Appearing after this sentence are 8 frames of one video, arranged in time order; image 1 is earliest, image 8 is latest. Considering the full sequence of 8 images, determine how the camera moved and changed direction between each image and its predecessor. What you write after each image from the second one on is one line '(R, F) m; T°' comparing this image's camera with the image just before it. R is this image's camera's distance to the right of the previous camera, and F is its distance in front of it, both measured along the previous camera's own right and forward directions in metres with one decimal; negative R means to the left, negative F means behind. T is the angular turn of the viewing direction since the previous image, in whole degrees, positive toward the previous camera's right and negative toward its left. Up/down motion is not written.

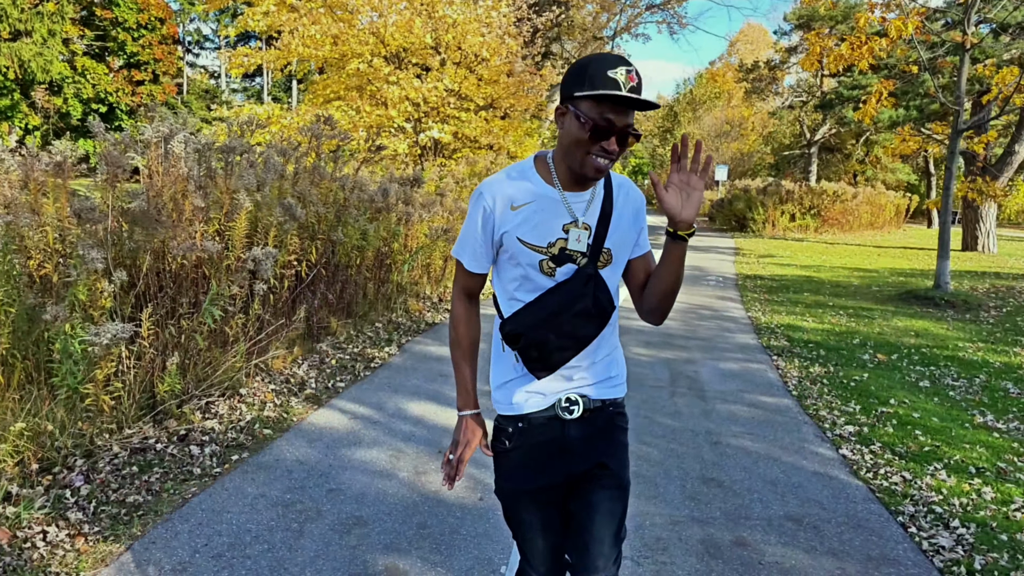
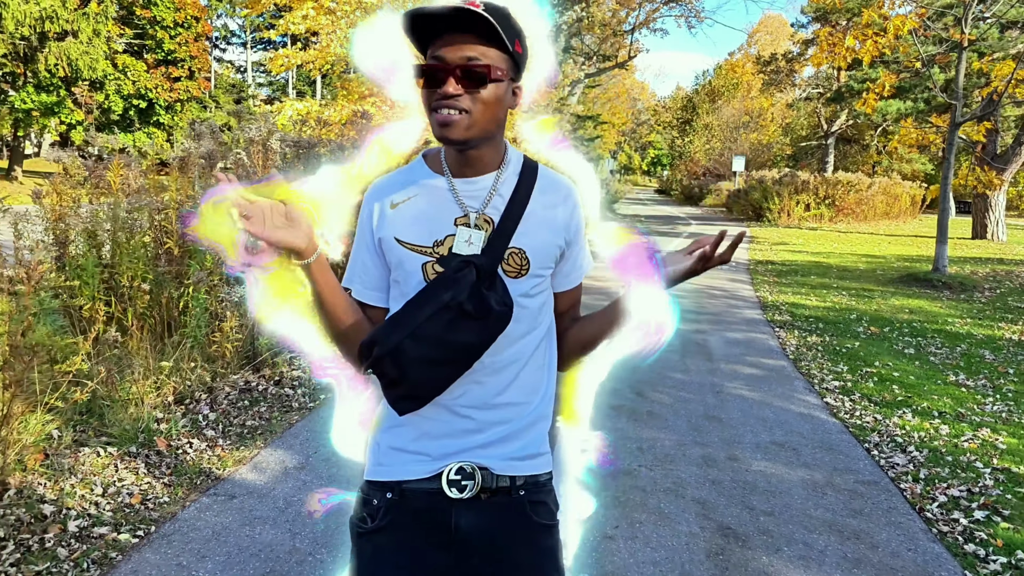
(-0.1, -0.8) m; -2°
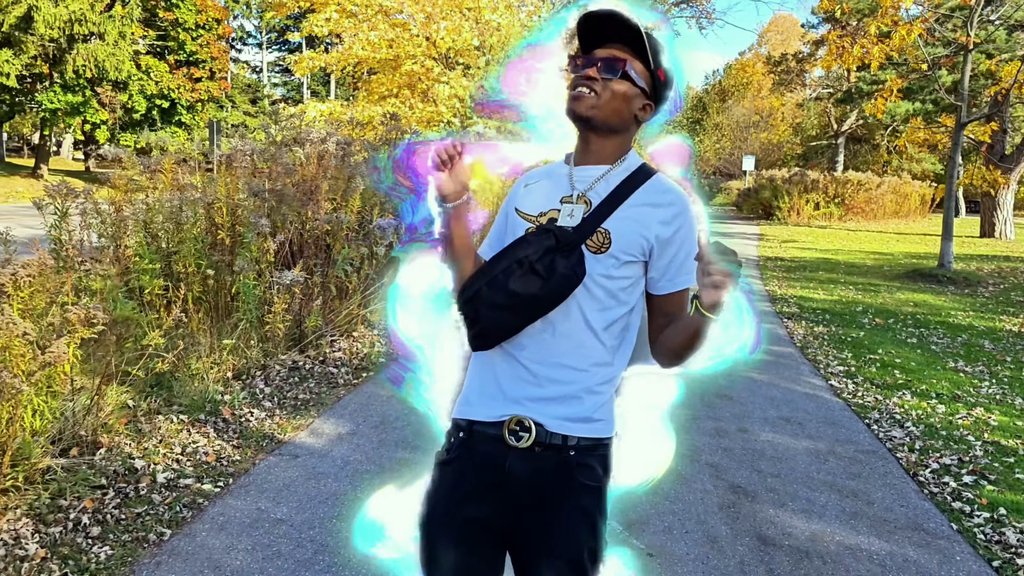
(-0.2, -0.4) m; -1°
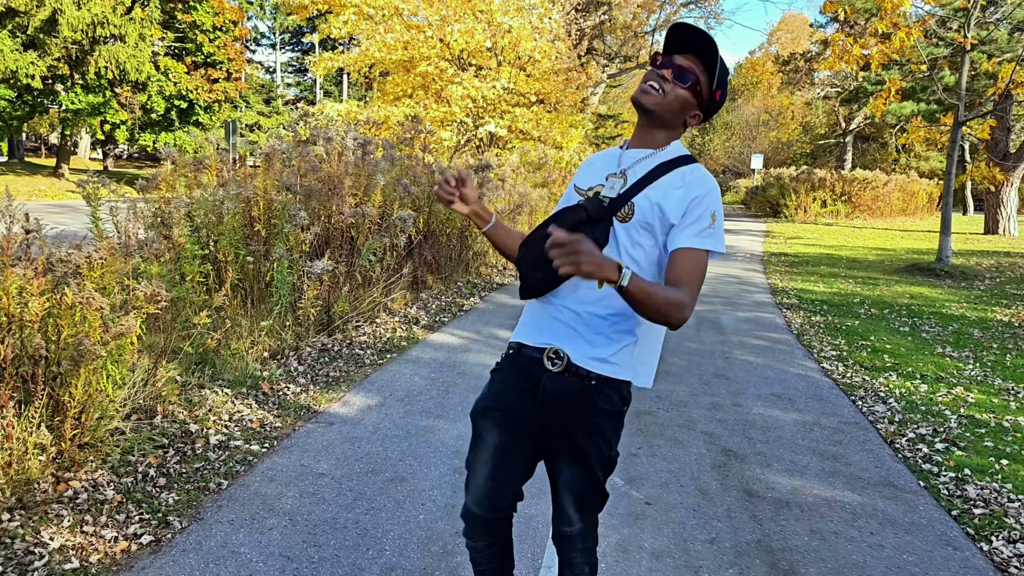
(0.0, -0.4) m; -1°
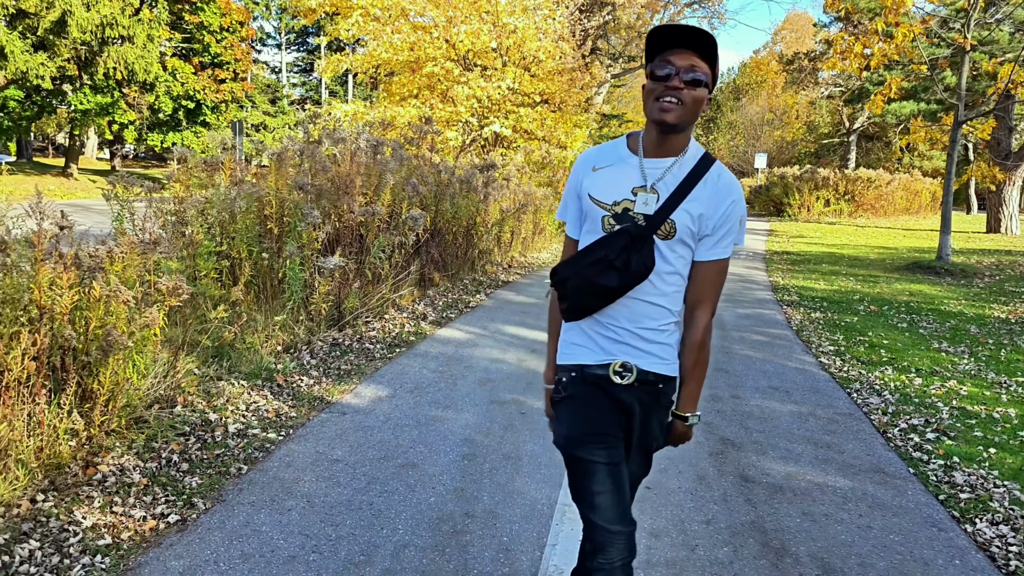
(0.0, -0.2) m; 0°
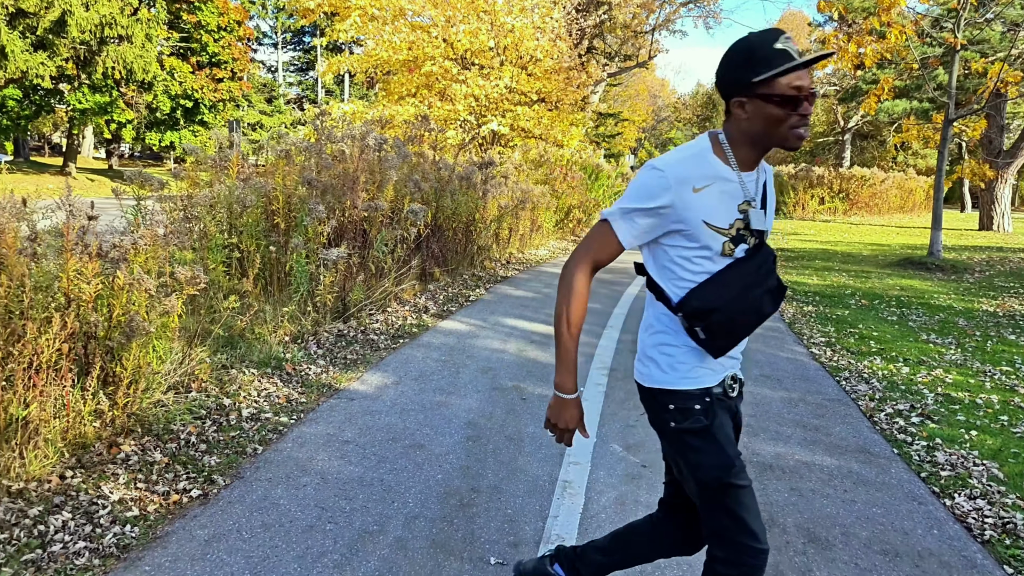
(0.0, -0.2) m; 0°
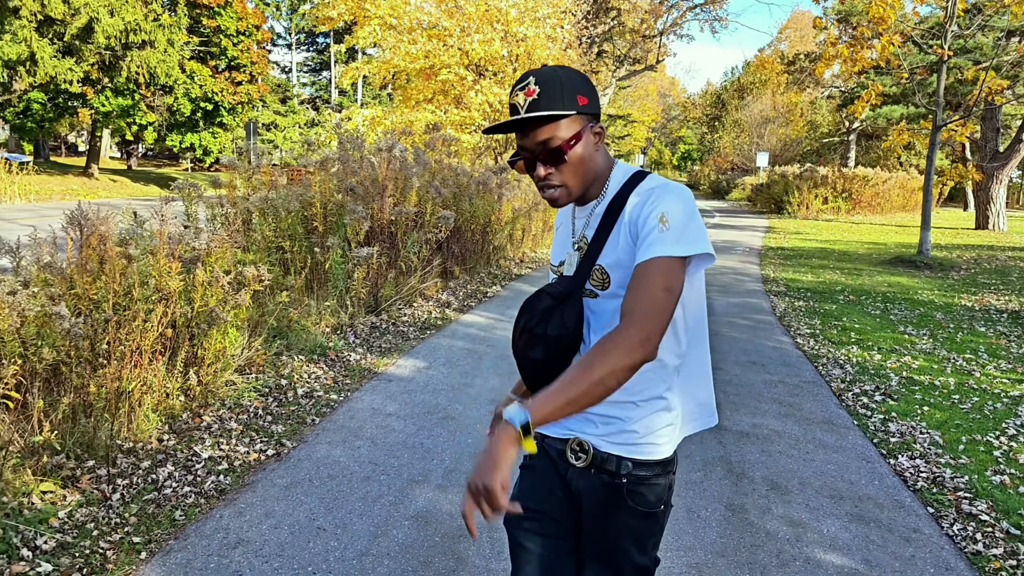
(-0.1, -0.7) m; -1°
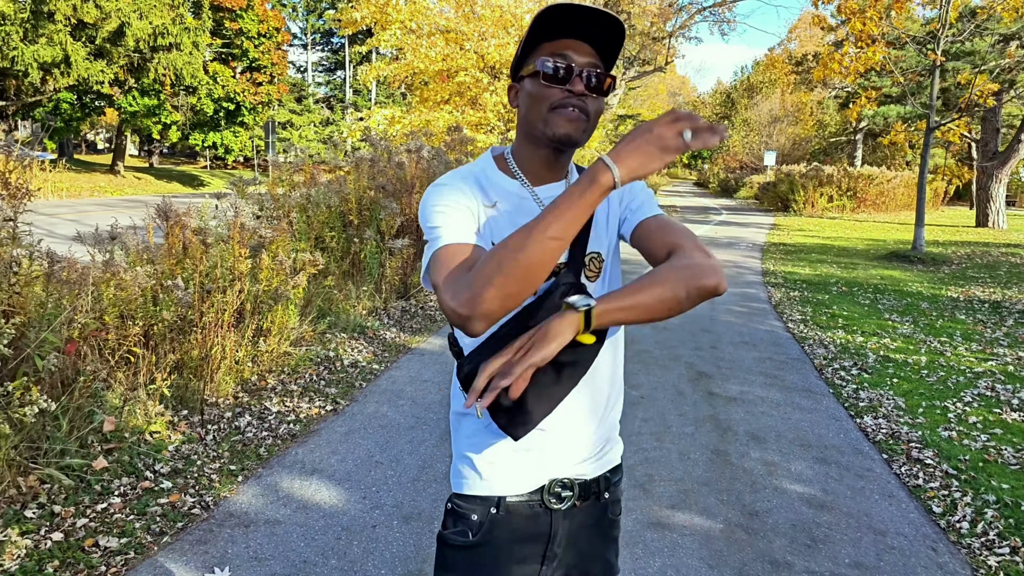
(-0.1, -0.7) m; -1°
